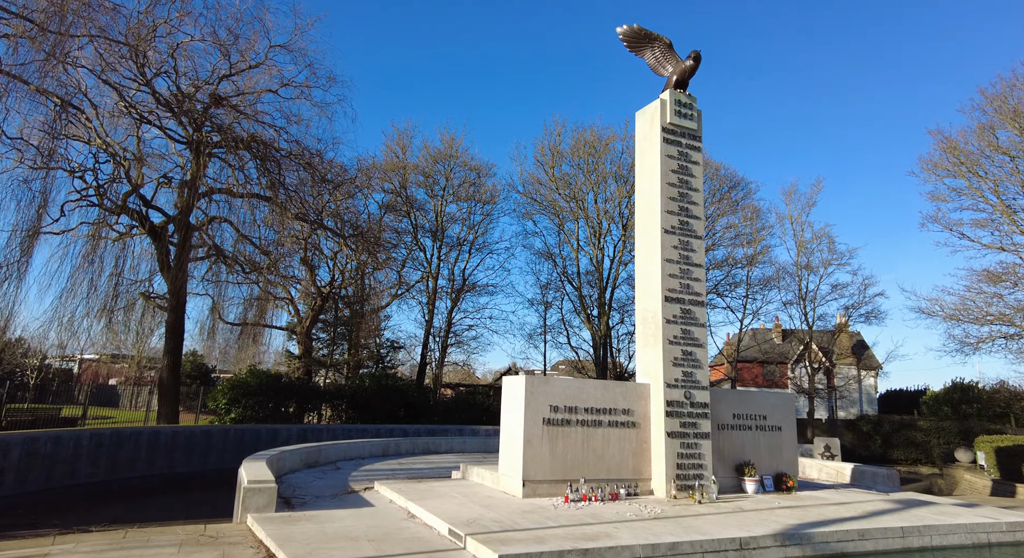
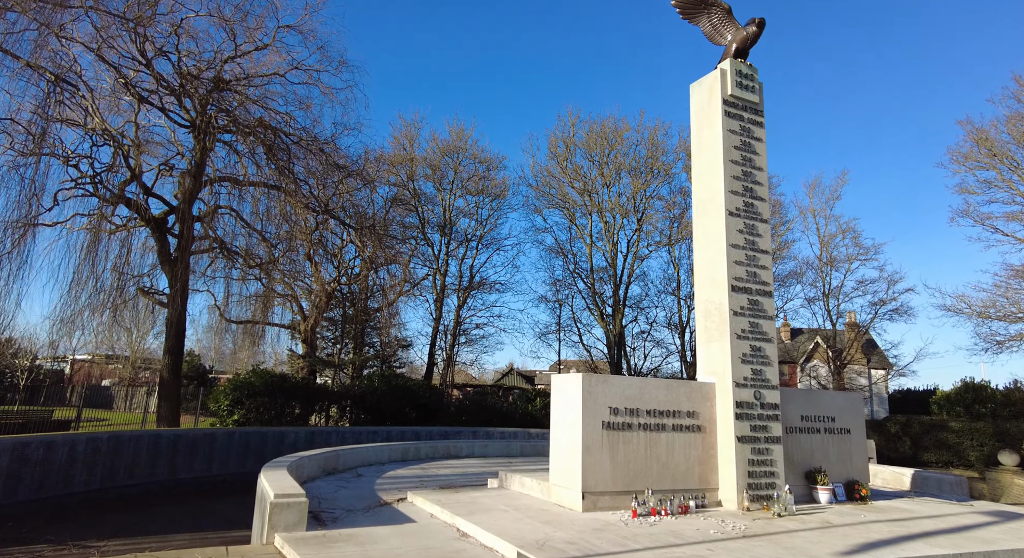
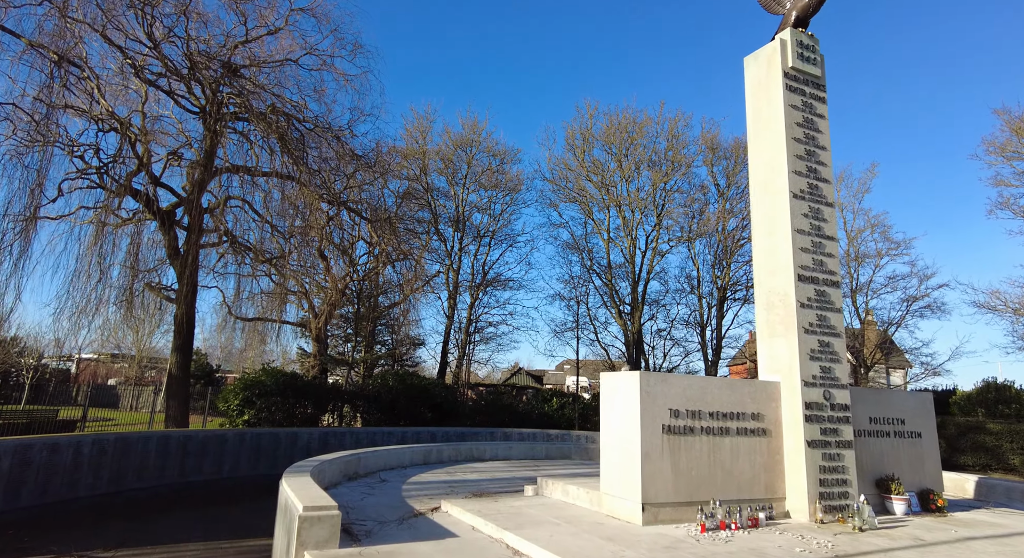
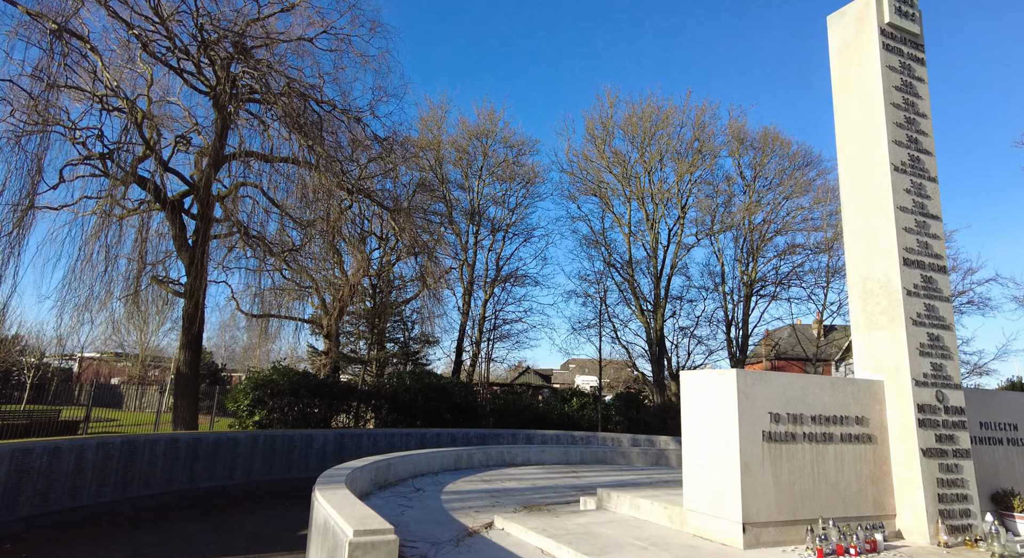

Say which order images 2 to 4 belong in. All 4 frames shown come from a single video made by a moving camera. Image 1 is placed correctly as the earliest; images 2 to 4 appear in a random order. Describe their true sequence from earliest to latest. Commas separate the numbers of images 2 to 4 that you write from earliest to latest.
2, 3, 4
